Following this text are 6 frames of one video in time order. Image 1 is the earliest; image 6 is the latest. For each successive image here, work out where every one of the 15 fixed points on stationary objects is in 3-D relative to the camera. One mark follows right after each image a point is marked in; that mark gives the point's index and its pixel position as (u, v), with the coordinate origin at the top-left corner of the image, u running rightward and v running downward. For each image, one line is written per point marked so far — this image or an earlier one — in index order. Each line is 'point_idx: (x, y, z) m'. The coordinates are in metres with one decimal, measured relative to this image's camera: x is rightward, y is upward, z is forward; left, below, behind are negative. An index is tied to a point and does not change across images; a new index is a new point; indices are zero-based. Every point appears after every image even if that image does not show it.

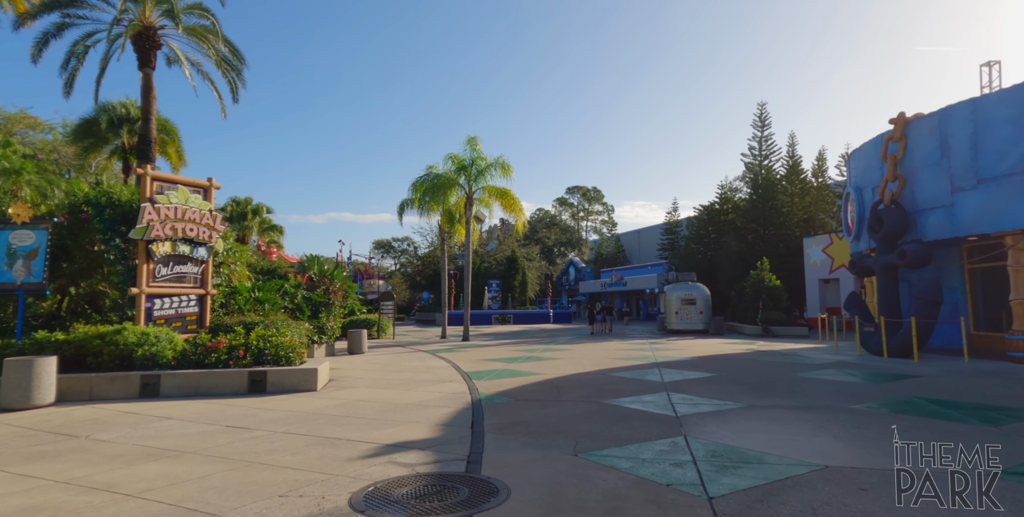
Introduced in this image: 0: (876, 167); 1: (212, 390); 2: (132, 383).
0: (+13.4, +3.3, +19.1) m
1: (-5.5, -2.4, +9.5) m
2: (-6.7, -2.2, +9.1) m
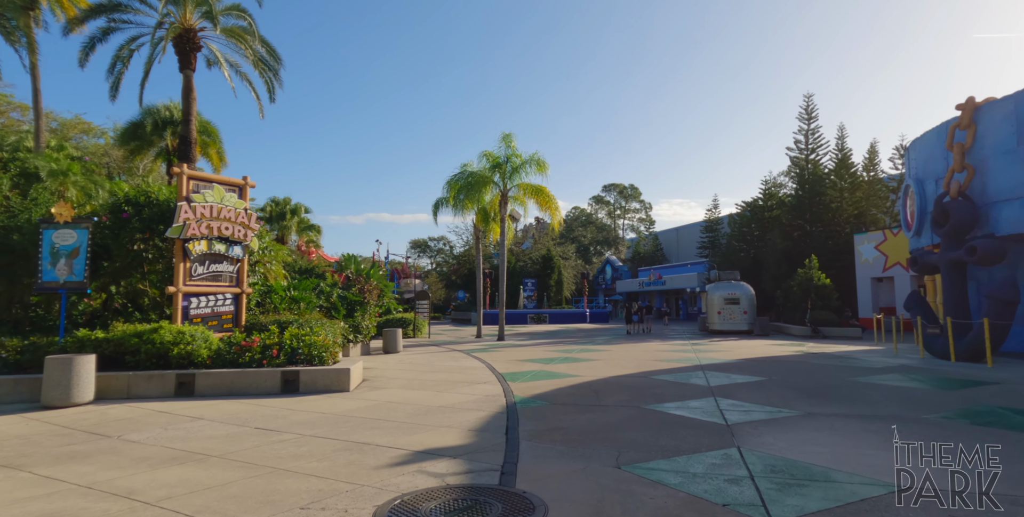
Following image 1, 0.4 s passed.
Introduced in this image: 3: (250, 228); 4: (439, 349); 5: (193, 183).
0: (+14.6, +3.5, +17.7) m
1: (-4.9, -2.4, +9.5) m
2: (-6.1, -2.2, +9.1) m
3: (-6.0, +0.7, +11.8) m
4: (-2.8, -3.4, +19.4) m
5: (-6.9, +1.6, +11.2) m
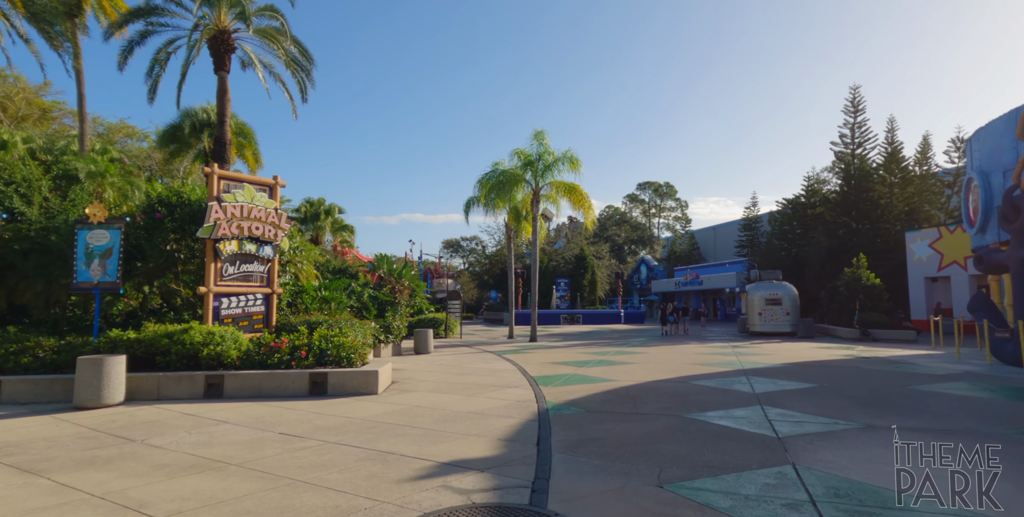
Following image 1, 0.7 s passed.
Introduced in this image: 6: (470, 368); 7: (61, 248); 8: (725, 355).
0: (+15.6, +3.5, +16.3) m
1: (-4.3, -2.4, +9.3) m
2: (-5.5, -2.2, +9.1) m
3: (-5.3, +0.7, +11.8) m
4: (-1.6, -3.4, +19.2) m
5: (-6.2, +1.6, +11.2) m
6: (-1.1, -2.9, +13.5) m
7: (-8.6, +0.2, +9.8) m
8: (+6.6, -3.0, +16.2) m
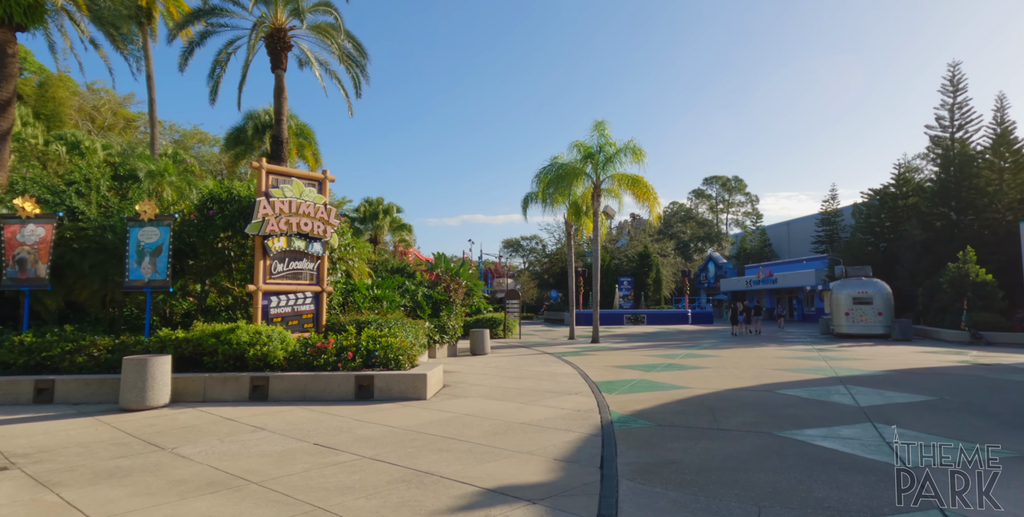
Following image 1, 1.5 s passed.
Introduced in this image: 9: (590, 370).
0: (+17.3, +3.8, +13.5) m
1: (-3.3, -2.3, +8.9) m
2: (-4.6, -2.1, +8.7) m
3: (-4.0, +0.8, +11.4) m
4: (+0.6, -3.3, +18.3) m
5: (-5.1, +1.7, +10.9) m
6: (+0.3, -2.8, +12.6) m
7: (-7.5, +0.2, +9.8) m
8: (+8.4, -2.8, +14.4) m
9: (+1.9, -2.7, +12.6) m
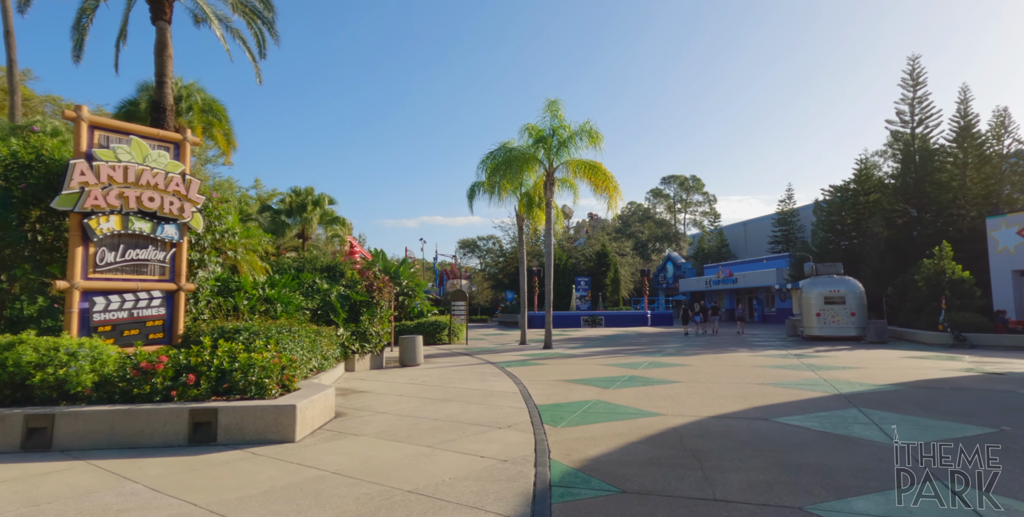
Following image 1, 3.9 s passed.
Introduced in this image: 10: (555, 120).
0: (+15.7, +4.0, +12.3) m
1: (-4.4, -2.1, +6.1) m
2: (-5.7, -1.9, +5.9) m
3: (-5.3, +1.0, +8.6) m
4: (-1.3, -3.1, +15.8) m
5: (-6.3, +1.9, +8.0) m
6: (-1.1, -2.6, +10.1) m
7: (-8.7, +0.4, +6.8) m
8: (+6.8, -2.6, +12.5) m
9: (+0.4, -2.5, +10.2) m
10: (+1.6, +5.2, +19.5) m
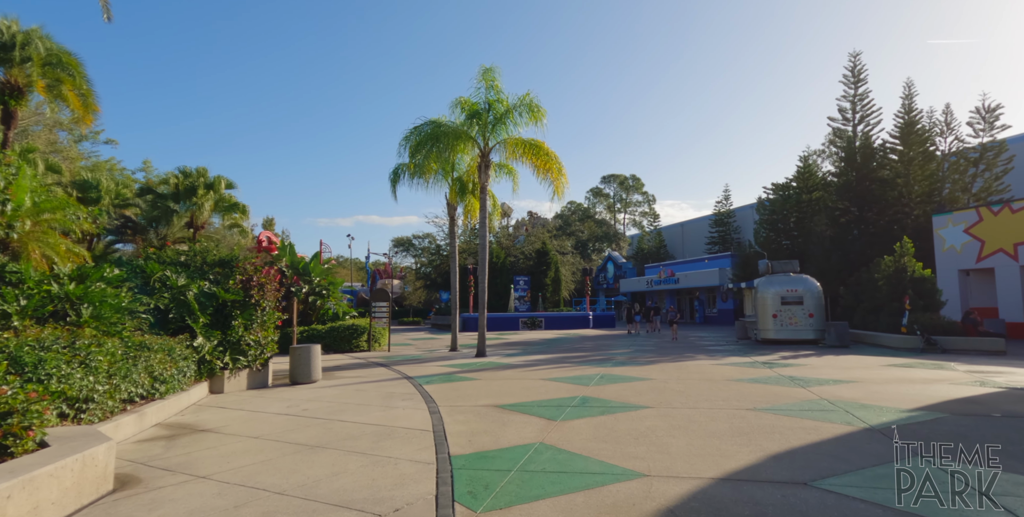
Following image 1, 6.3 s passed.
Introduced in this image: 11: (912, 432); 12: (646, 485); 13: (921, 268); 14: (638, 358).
0: (+14.2, +4.1, +11.3) m
1: (-5.2, -1.8, +2.8) m
2: (-6.4, -1.6, +2.5) m
3: (-6.4, +1.3, +5.2) m
4: (-3.2, -2.9, +12.8) m
5: (-7.3, +2.2, +4.5) m
6: (-2.3, -2.3, +7.2) m
7: (-9.5, +0.8, +3.0) m
8: (+5.2, -2.4, +10.5) m
9: (-0.8, -2.3, +7.4) m
10: (-0.7, +5.4, +16.9) m
11: (+4.3, -1.9, +5.6) m
12: (+1.1, -1.9, +4.3) m
13: (+13.8, -0.3, +17.9) m
14: (+3.8, -3.1, +15.8) m
